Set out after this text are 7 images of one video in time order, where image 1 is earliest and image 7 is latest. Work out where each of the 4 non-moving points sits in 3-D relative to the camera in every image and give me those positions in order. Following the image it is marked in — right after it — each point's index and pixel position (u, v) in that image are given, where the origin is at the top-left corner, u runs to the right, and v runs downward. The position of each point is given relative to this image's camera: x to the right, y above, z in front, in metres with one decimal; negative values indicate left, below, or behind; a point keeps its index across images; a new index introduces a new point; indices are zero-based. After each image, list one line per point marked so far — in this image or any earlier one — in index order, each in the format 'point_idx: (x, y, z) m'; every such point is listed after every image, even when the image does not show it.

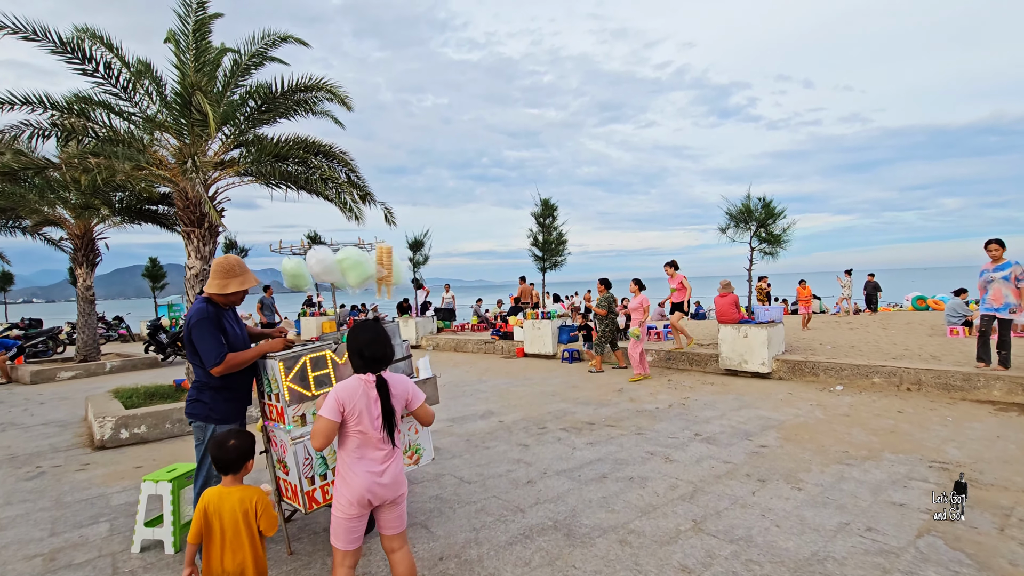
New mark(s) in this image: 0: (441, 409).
0: (-0.9, -1.6, +6.7) m
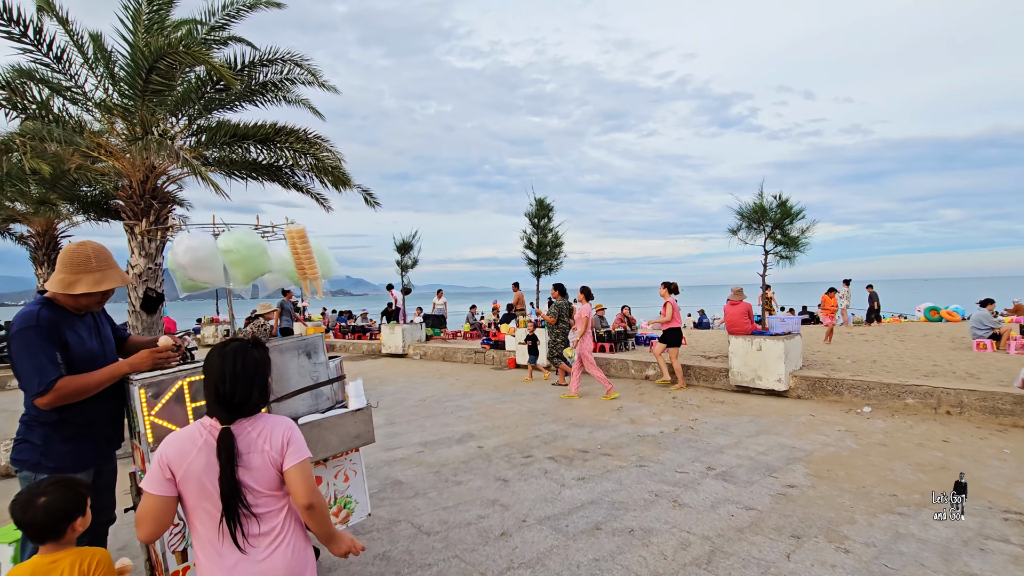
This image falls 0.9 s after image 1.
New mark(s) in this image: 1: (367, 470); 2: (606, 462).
0: (-1.1, -1.7, +5.9) m
1: (-1.3, -1.7, +4.6) m
2: (+0.9, -1.6, +4.6) m
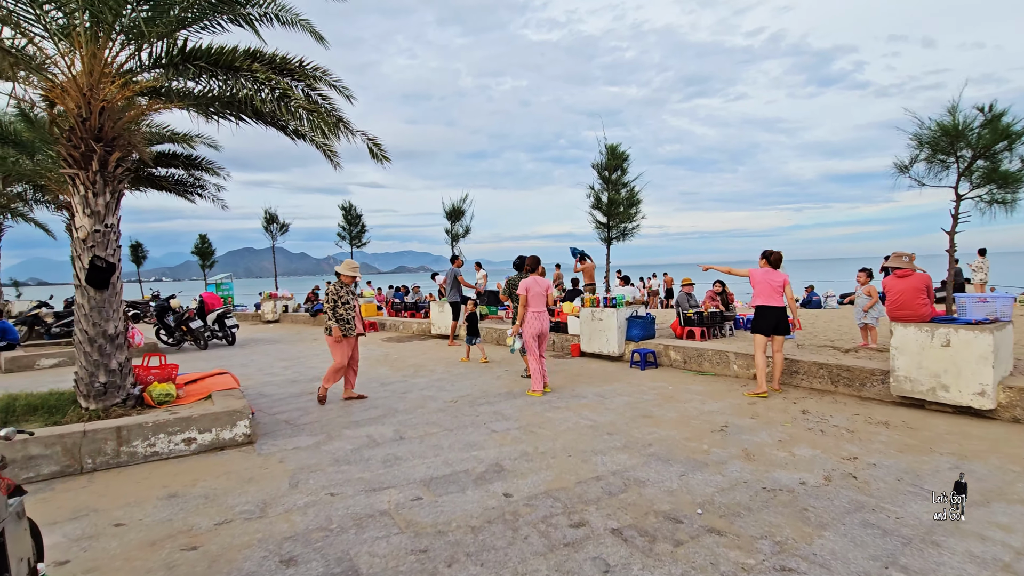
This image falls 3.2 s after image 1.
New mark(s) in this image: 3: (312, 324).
0: (-0.7, -1.4, +4.2) m
1: (-1.1, -1.4, +2.9) m
2: (+1.1, -1.4, +2.6) m
3: (-6.3, -1.1, +15.8) m
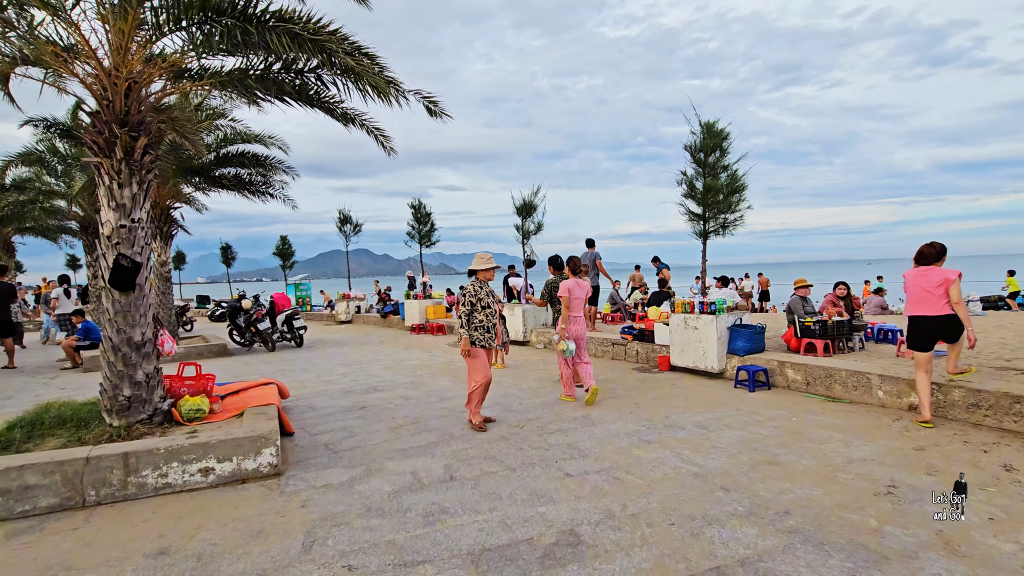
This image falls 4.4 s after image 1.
0: (-0.2, -1.4, +3.2) m
1: (-0.8, -1.5, +2.0) m
2: (+1.3, -1.4, +1.4) m
3: (-4.0, -1.1, +15.6) m
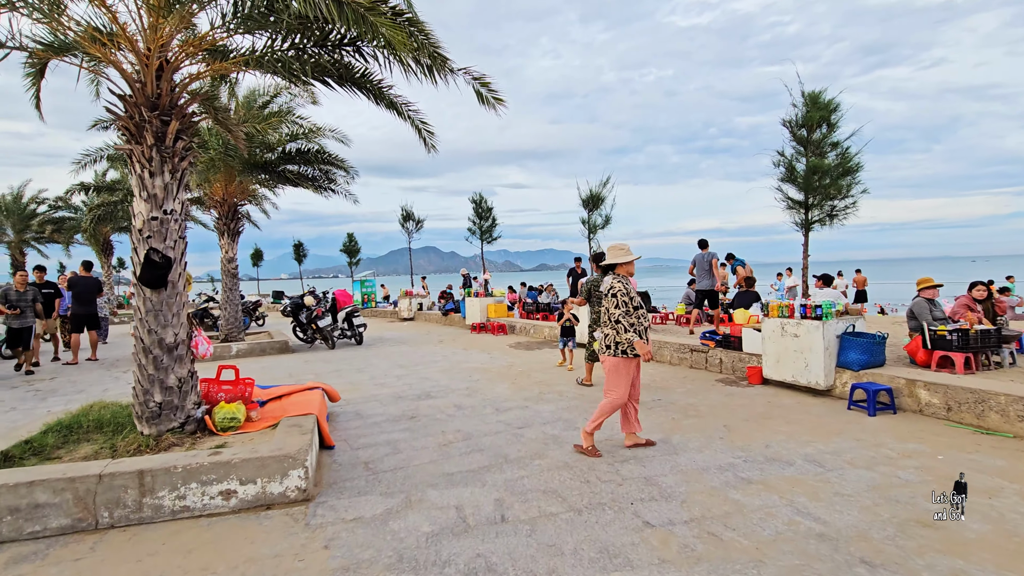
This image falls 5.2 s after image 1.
0: (+0.1, -1.4, +2.5) m
1: (-0.6, -1.5, +1.4) m
2: (+1.4, -1.4, +0.6) m
3: (-2.1, -1.0, +15.3) m
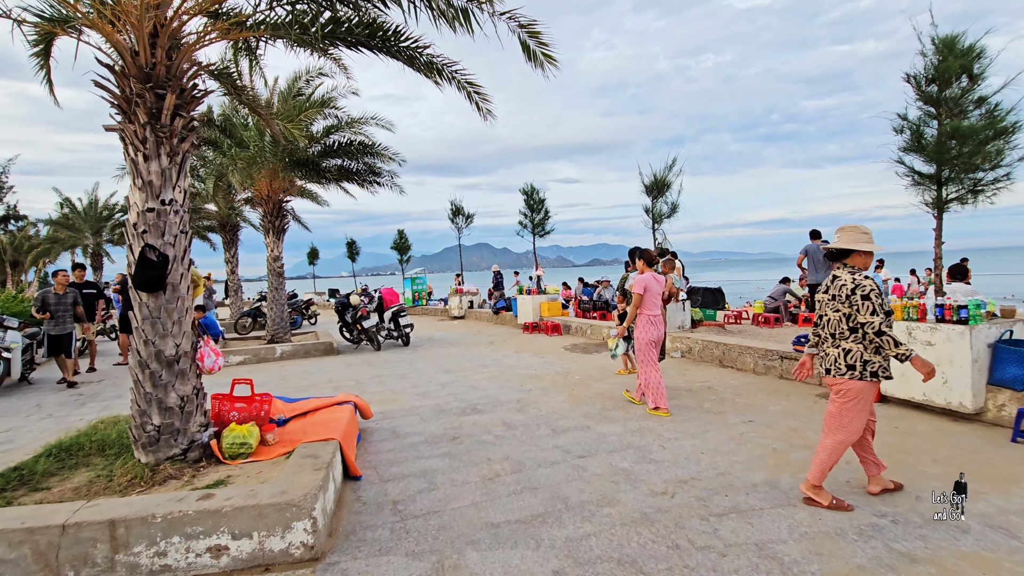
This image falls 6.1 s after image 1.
0: (+0.3, -1.4, +1.7) m
1: (-0.5, -1.5, +0.7) m
2: (+1.4, -1.4, -0.4) m
3: (-0.5, -1.0, +14.6) m
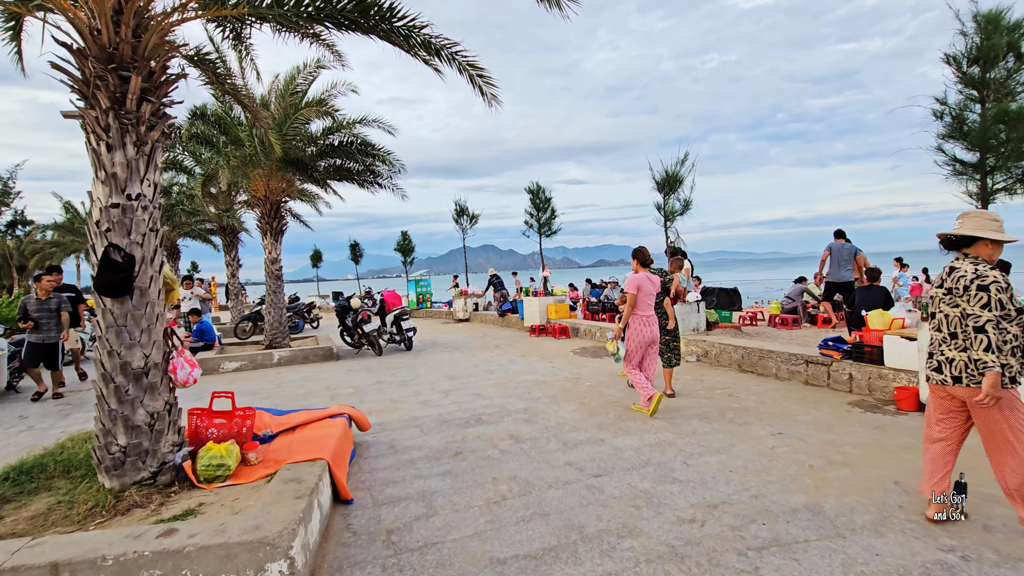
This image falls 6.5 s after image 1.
0: (+0.4, -1.4, +1.3) m
1: (-0.5, -1.5, +0.3) m
2: (+1.4, -1.4, -0.8) m
3: (-0.3, -1.0, +14.2) m
